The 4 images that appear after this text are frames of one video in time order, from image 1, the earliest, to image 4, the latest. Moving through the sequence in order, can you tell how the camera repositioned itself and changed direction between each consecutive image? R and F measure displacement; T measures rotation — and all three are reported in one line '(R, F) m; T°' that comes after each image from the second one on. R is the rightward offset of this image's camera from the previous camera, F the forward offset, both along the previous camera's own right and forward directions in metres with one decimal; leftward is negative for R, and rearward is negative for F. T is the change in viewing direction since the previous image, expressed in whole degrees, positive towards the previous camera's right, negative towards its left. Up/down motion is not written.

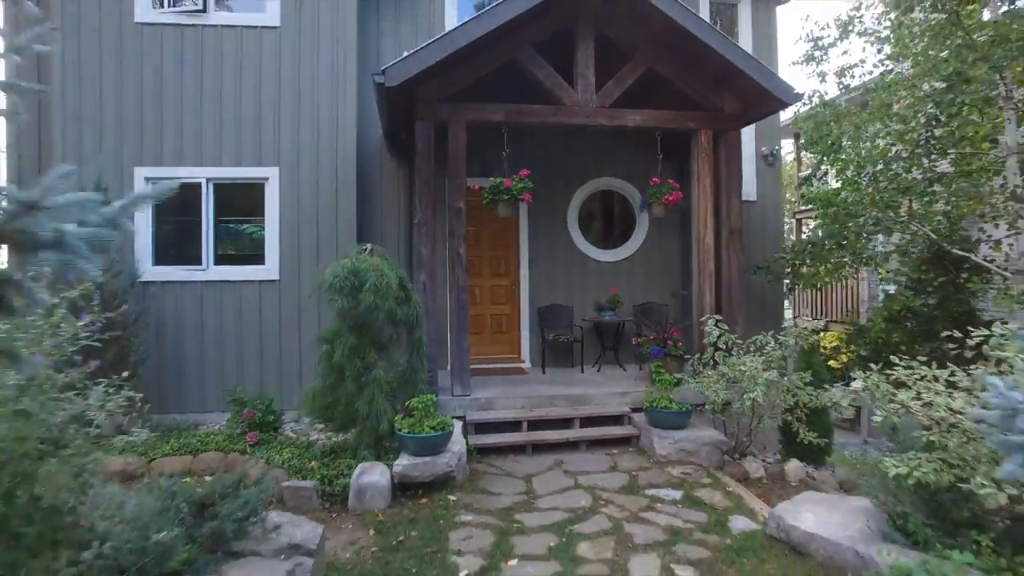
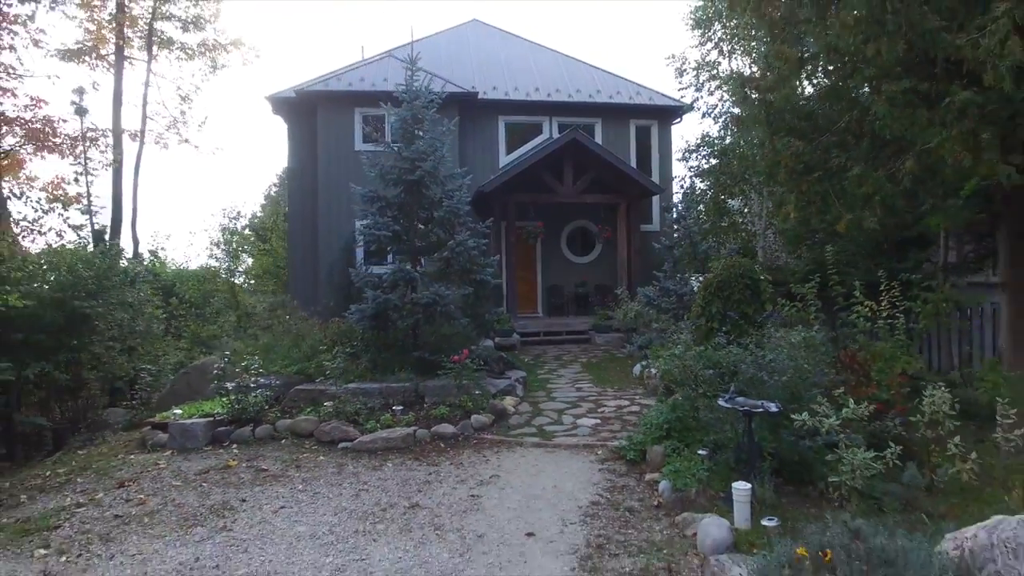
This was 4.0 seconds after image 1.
(-0.7, -8.0) m; 0°
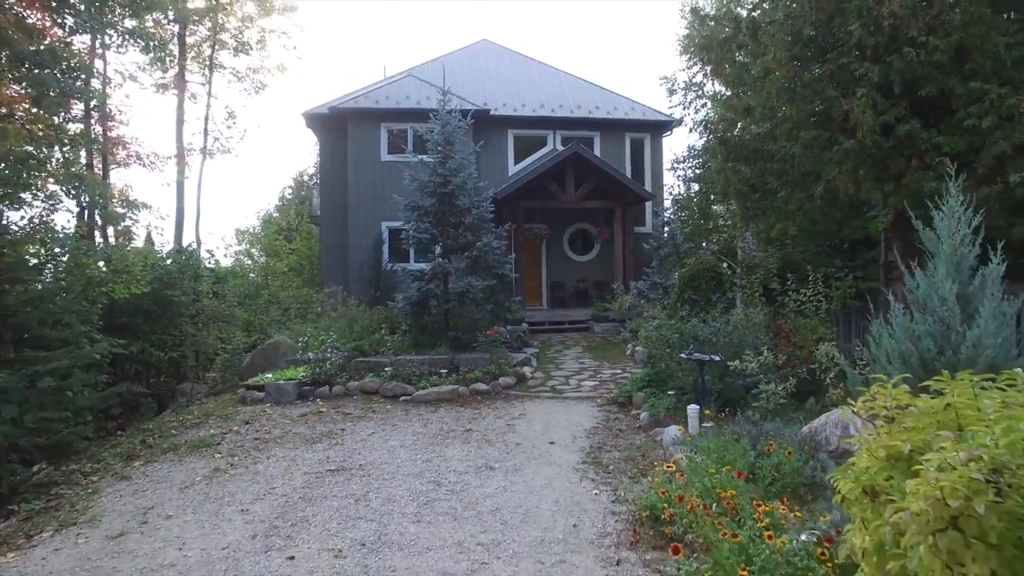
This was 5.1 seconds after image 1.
(-0.4, -1.9) m; 0°
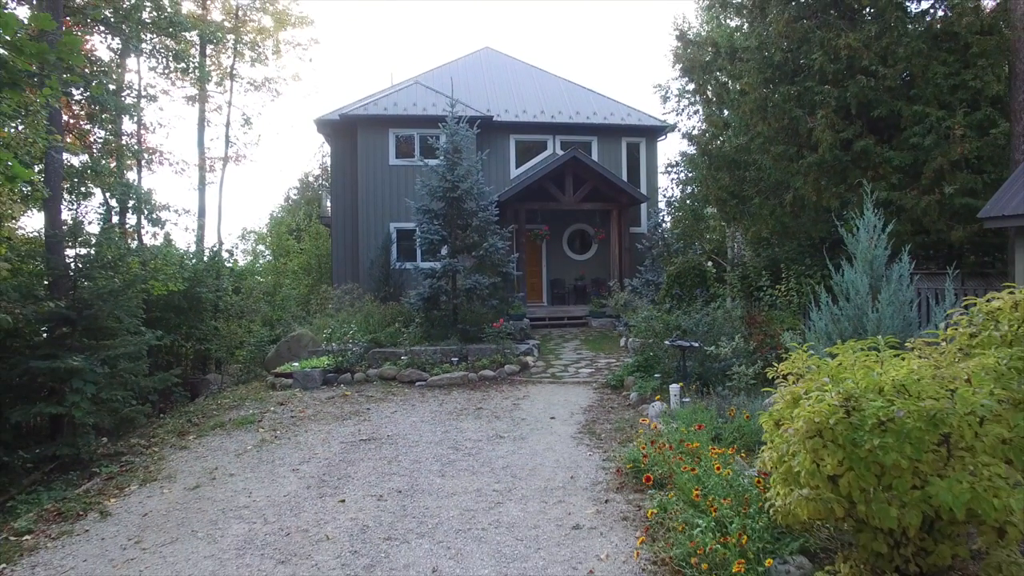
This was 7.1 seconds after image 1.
(-0.1, -0.9) m; 0°
